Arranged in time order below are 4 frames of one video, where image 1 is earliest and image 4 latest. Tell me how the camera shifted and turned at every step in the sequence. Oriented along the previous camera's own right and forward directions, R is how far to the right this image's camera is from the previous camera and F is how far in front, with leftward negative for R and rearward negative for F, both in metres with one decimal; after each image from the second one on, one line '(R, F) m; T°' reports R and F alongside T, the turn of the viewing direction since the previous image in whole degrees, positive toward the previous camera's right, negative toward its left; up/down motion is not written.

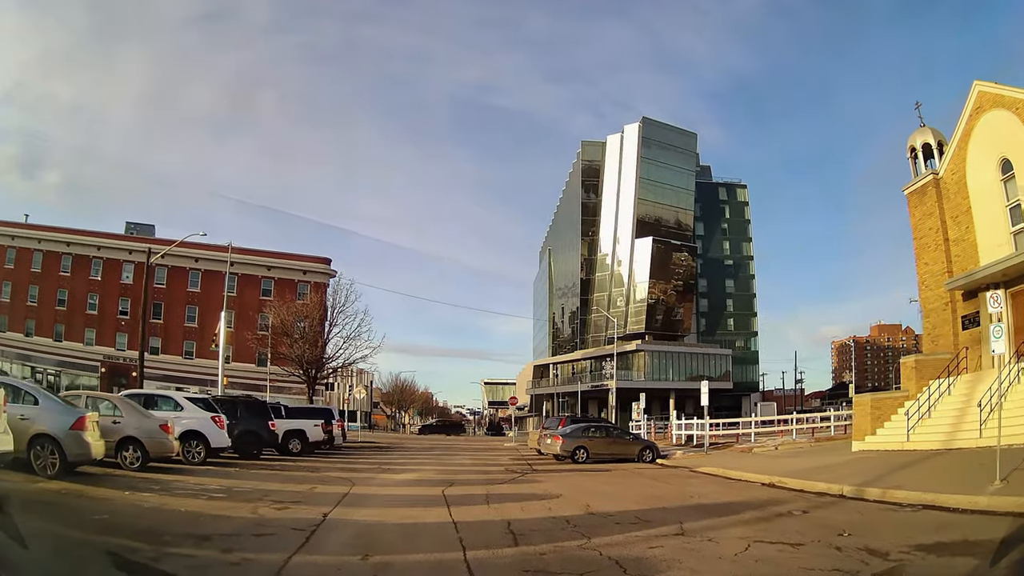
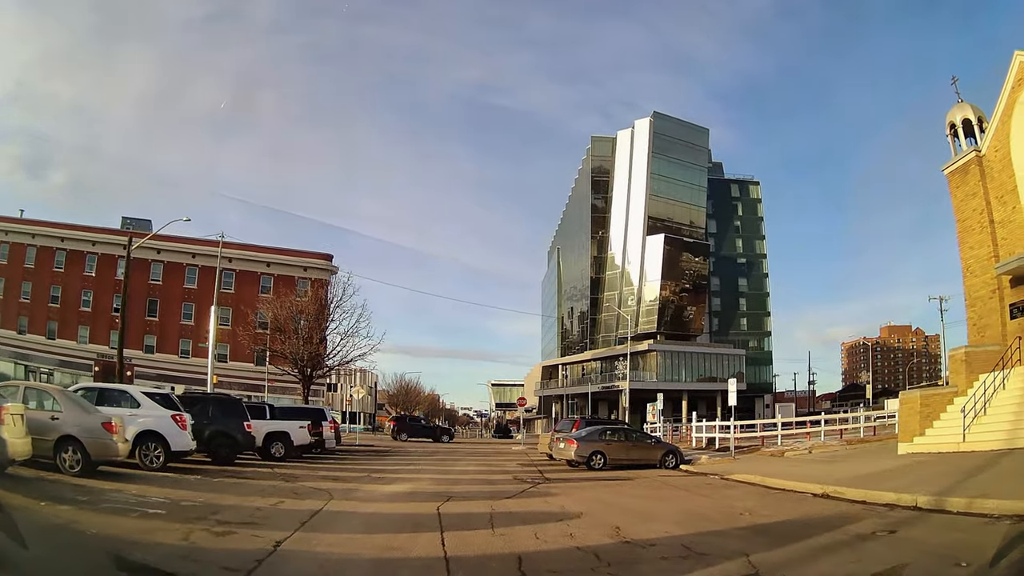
(0.0, +1.8) m; -1°
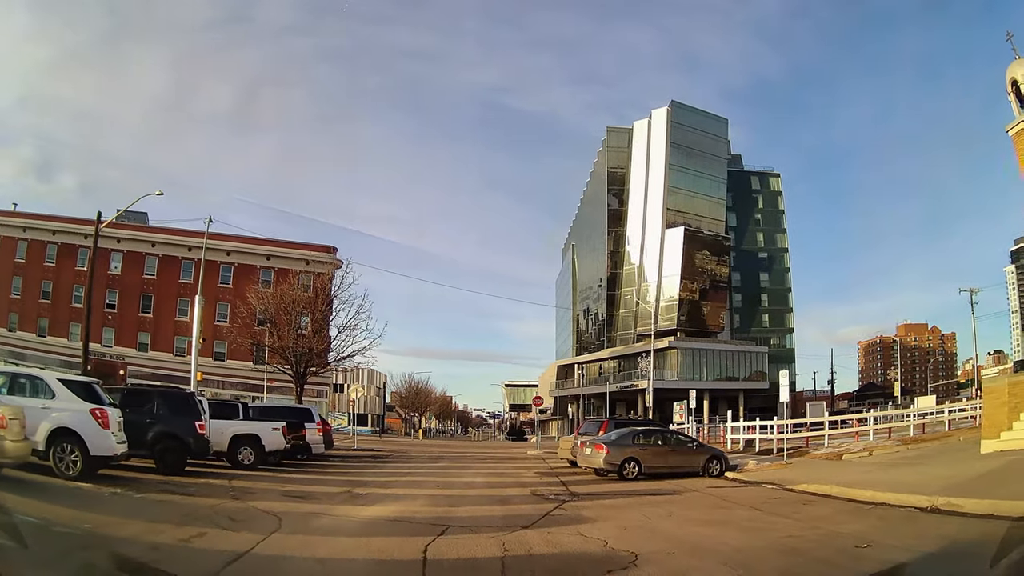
(-0.1, +2.6) m; -1°
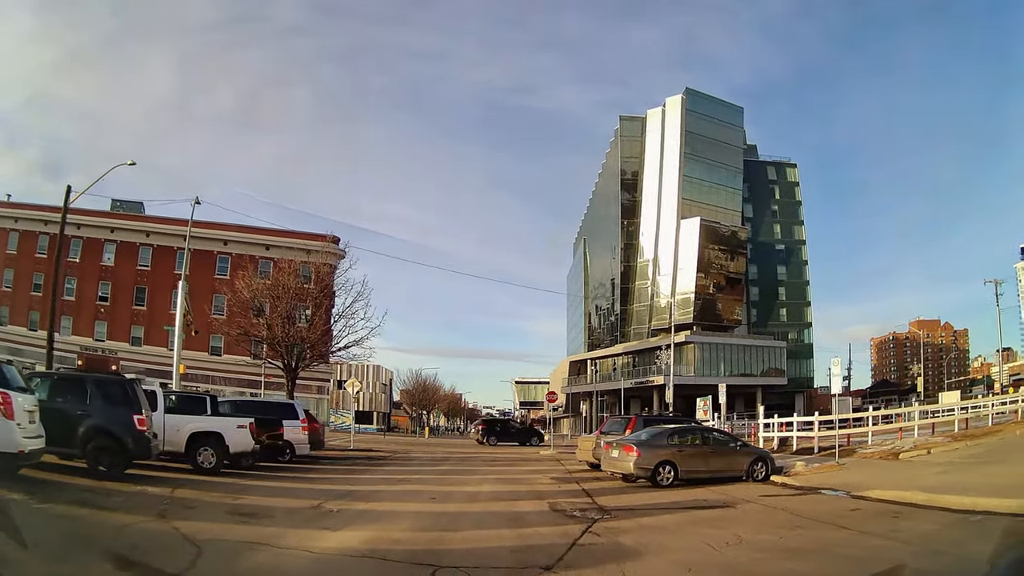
(0.0, +2.1) m; -1°
